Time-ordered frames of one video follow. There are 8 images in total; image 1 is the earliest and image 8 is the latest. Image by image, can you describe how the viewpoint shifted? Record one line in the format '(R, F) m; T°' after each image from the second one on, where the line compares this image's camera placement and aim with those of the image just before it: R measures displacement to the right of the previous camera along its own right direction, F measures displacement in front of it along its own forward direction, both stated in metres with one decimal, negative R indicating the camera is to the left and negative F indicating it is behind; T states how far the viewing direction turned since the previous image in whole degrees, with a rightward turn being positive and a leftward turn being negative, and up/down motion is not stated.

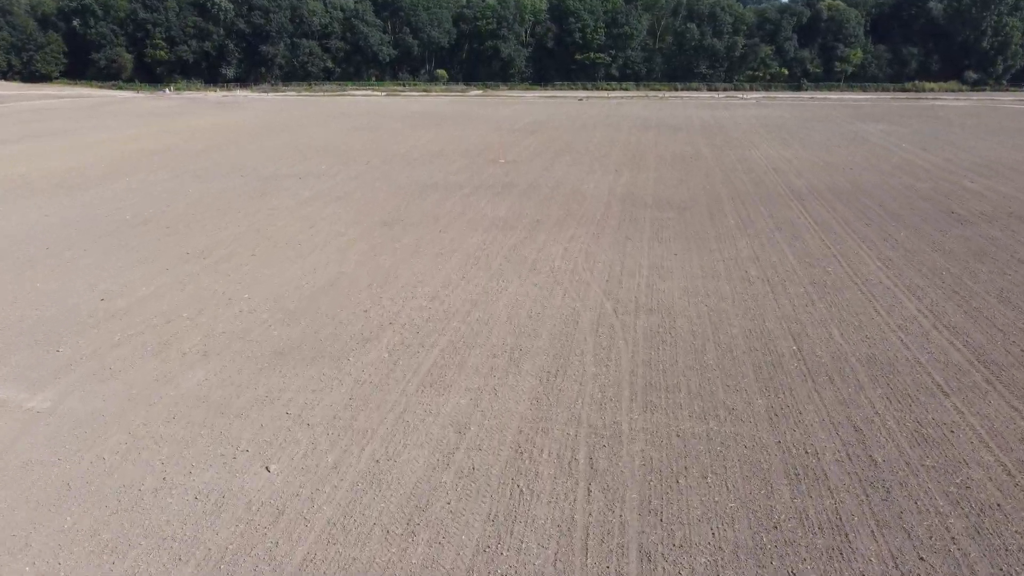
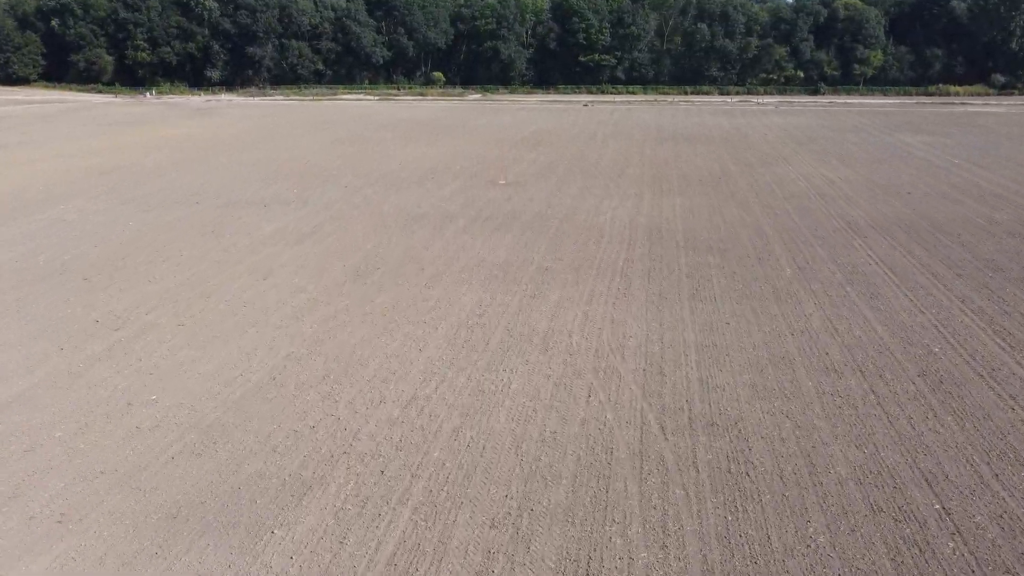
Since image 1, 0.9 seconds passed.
(-0.1, +2.9) m; 0°
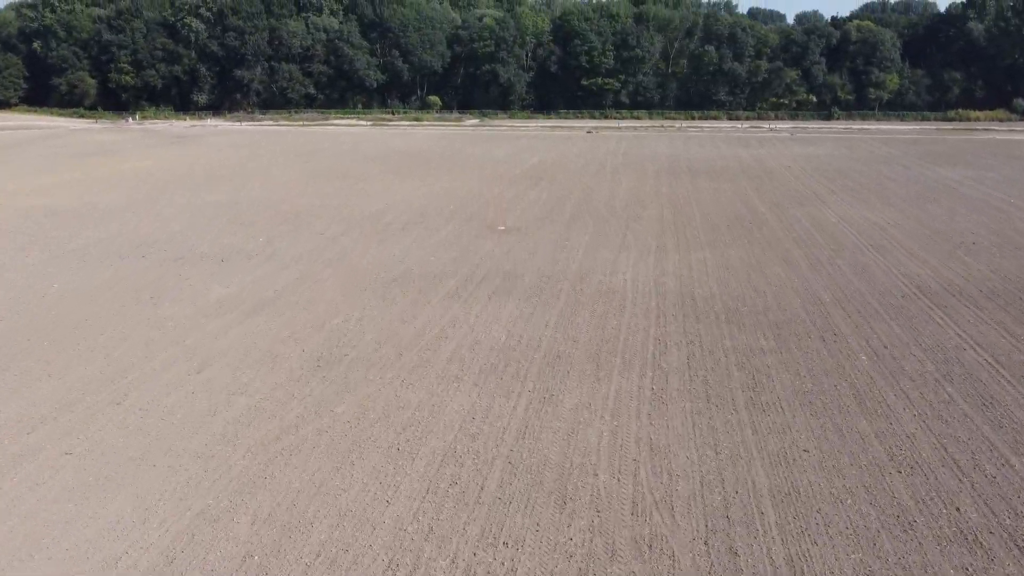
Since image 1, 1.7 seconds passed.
(0.0, +2.6) m; 0°
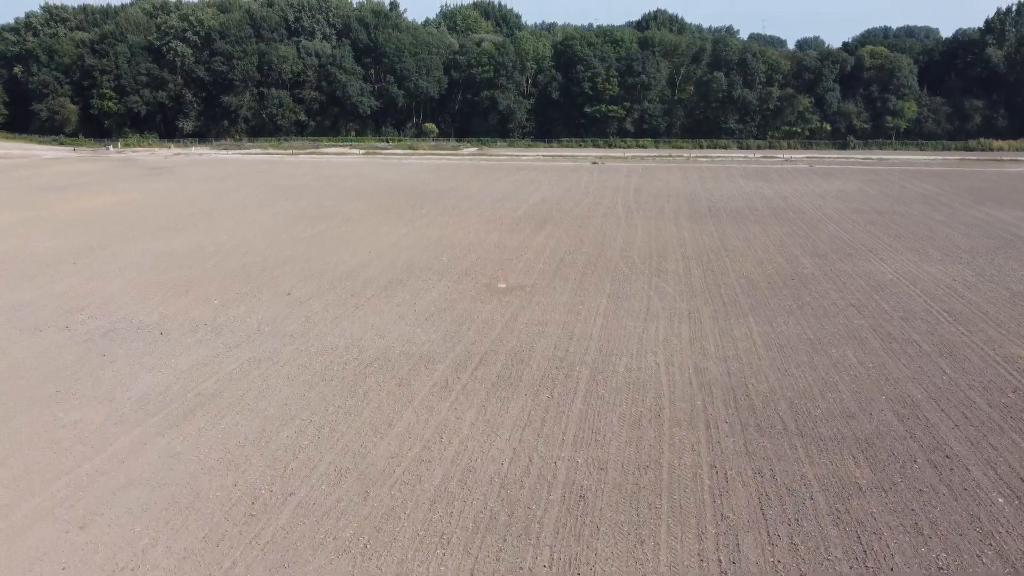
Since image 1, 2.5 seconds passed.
(-0.1, +2.6) m; 0°
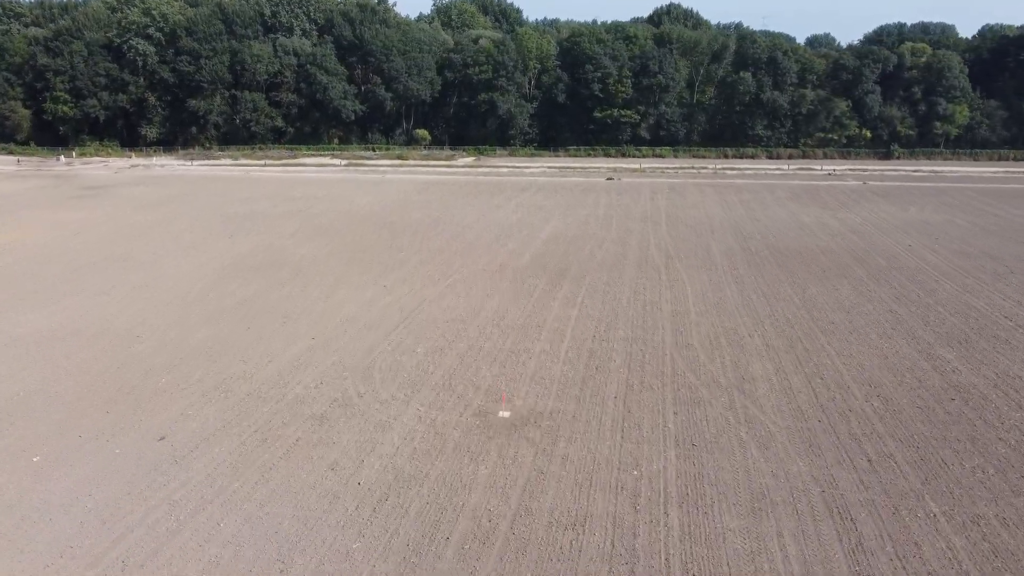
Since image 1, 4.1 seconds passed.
(-0.1, +5.3) m; 0°
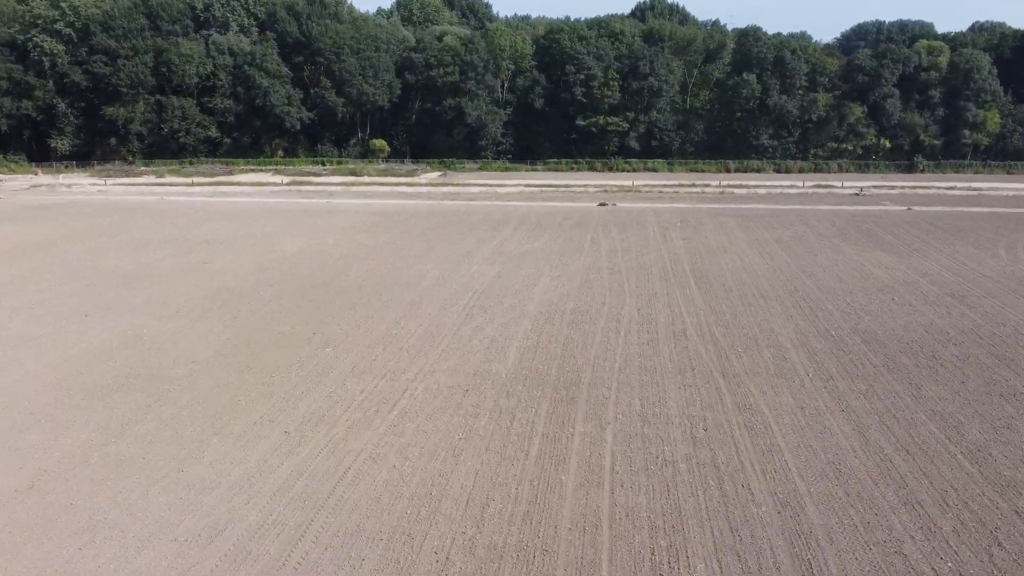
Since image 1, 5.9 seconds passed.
(-0.1, +5.8) m; +2°
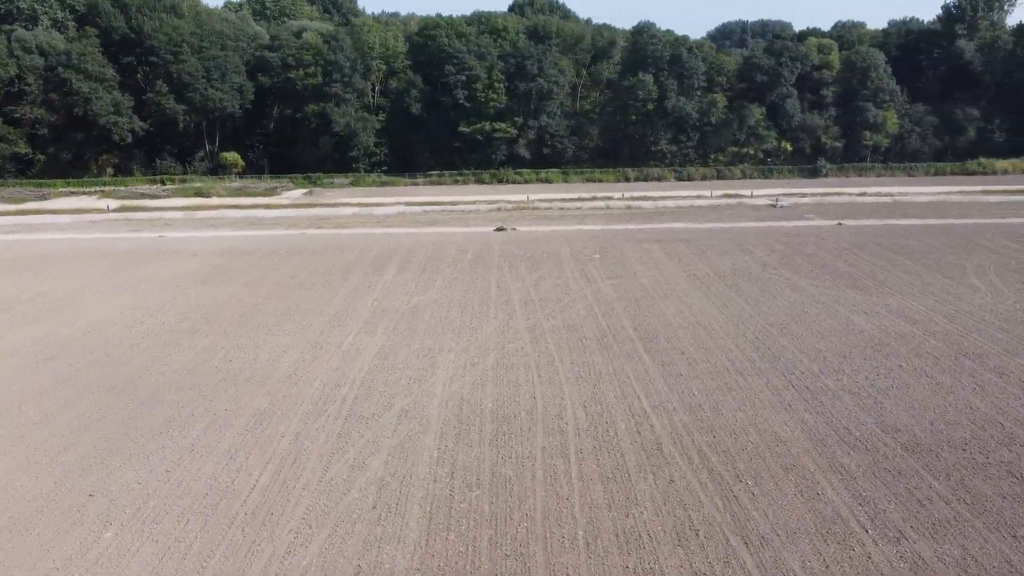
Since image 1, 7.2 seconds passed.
(-0.1, +4.3) m; +9°
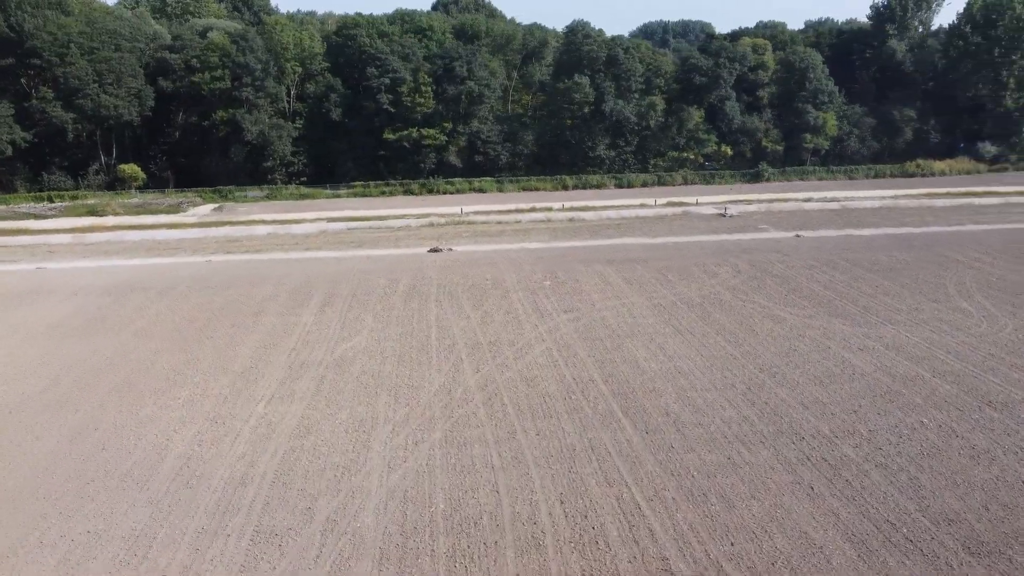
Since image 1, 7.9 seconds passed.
(-0.2, +2.2) m; +5°
